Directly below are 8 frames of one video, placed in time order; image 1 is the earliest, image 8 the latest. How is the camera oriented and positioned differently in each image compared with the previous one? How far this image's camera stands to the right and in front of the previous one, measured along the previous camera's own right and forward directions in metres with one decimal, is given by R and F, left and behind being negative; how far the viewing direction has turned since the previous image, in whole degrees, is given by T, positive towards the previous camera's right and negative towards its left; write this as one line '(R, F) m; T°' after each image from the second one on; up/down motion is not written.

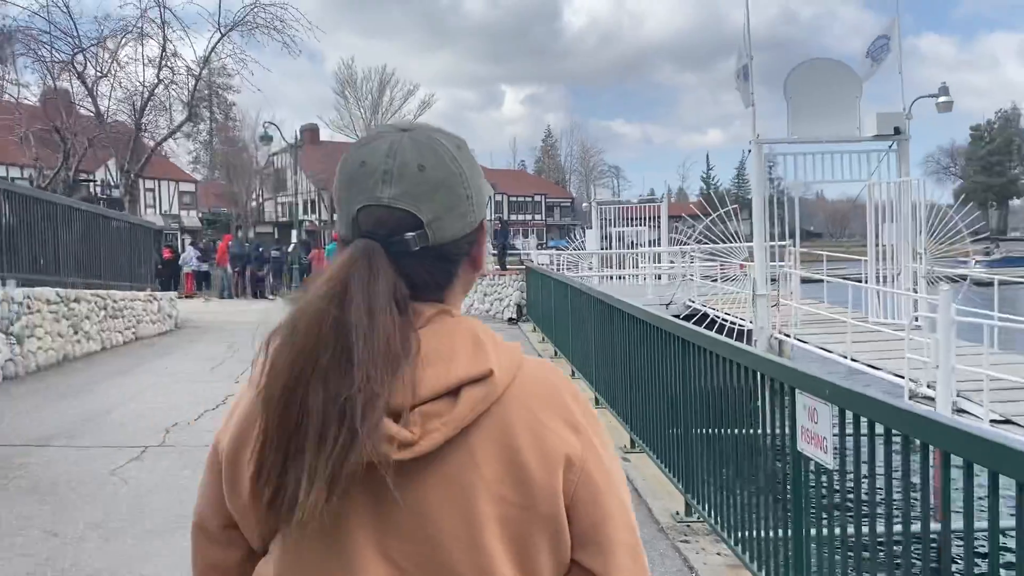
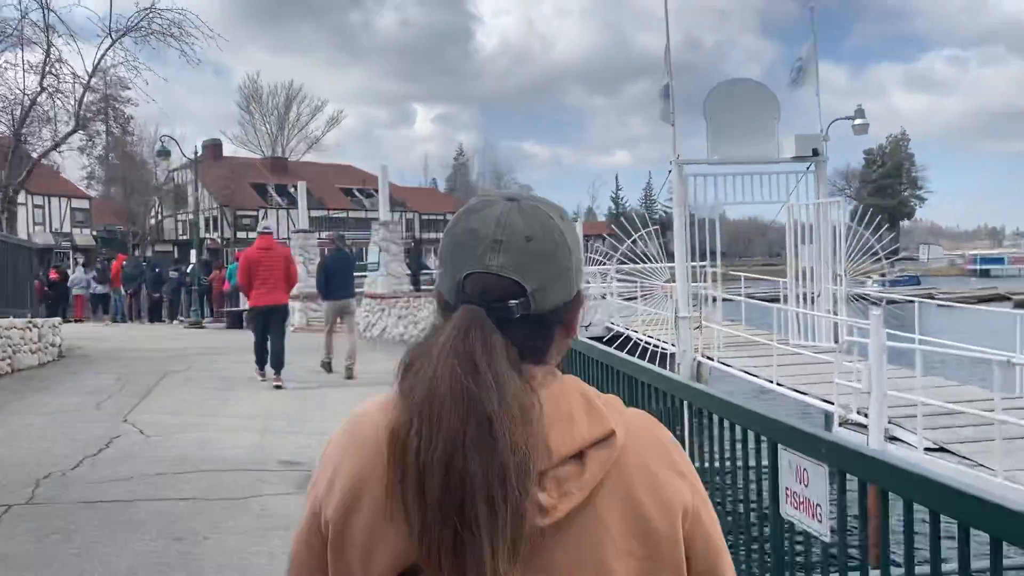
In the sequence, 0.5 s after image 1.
(-0.1, +0.5) m; +6°
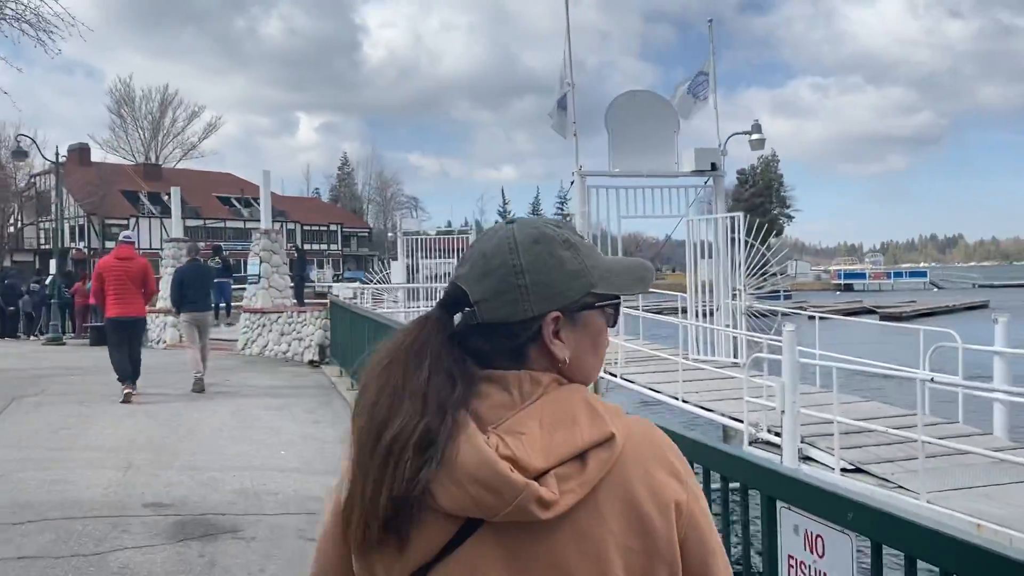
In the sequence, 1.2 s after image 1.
(-0.1, +0.6) m; +7°
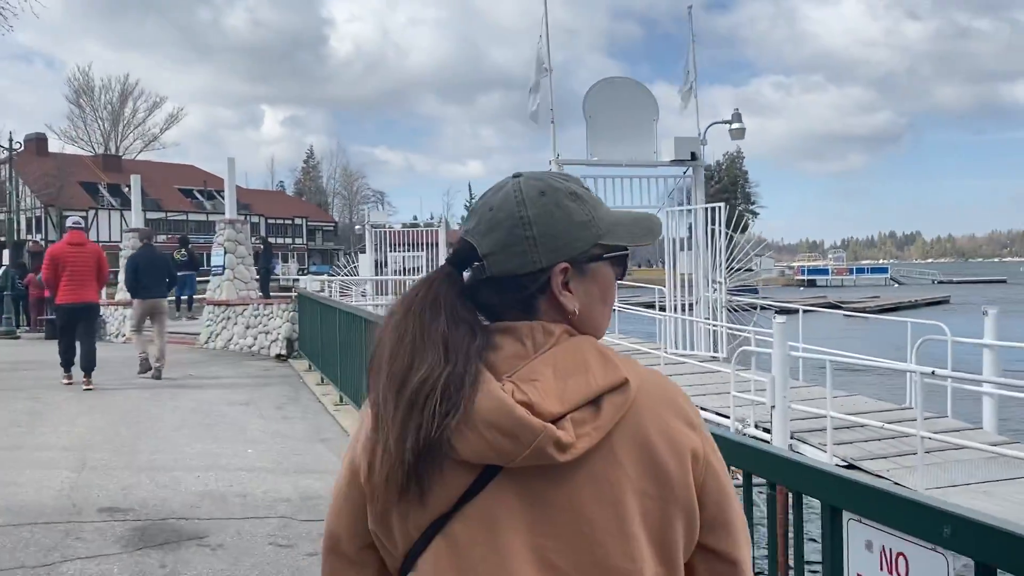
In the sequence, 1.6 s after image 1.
(-0.1, +0.3) m; +2°
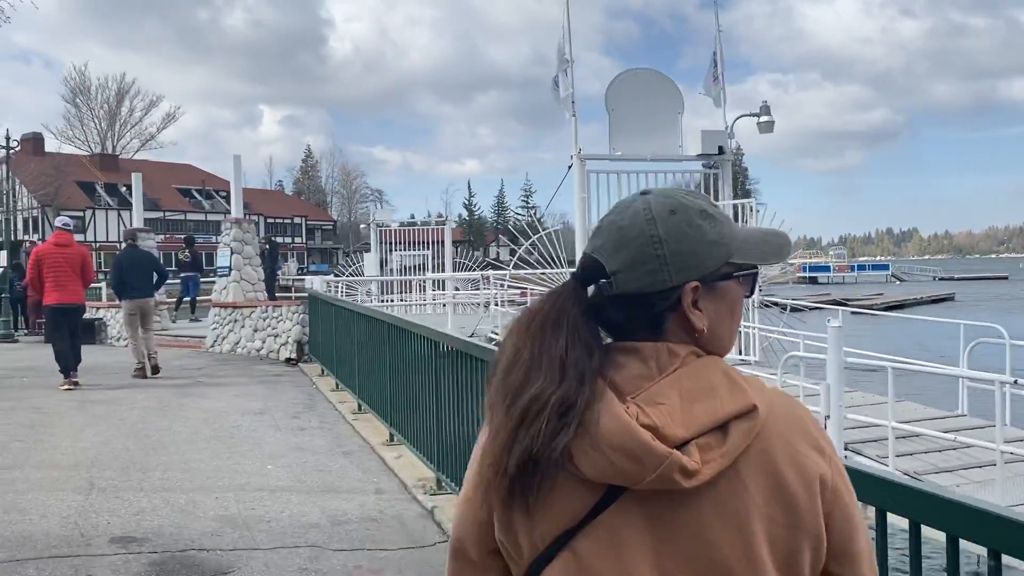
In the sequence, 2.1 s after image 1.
(-0.3, +0.5) m; 0°
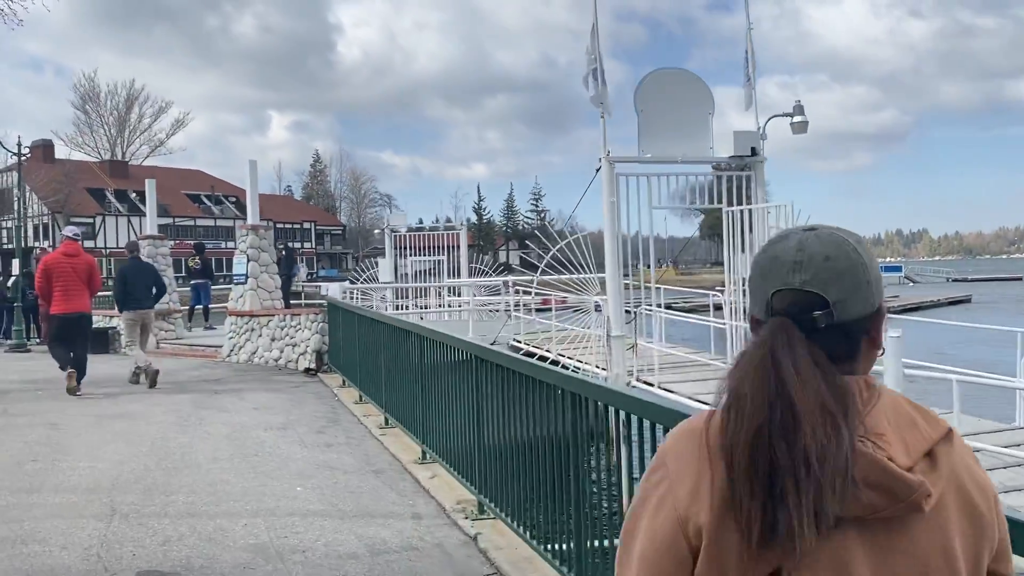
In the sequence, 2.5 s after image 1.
(-0.2, +0.3) m; -1°
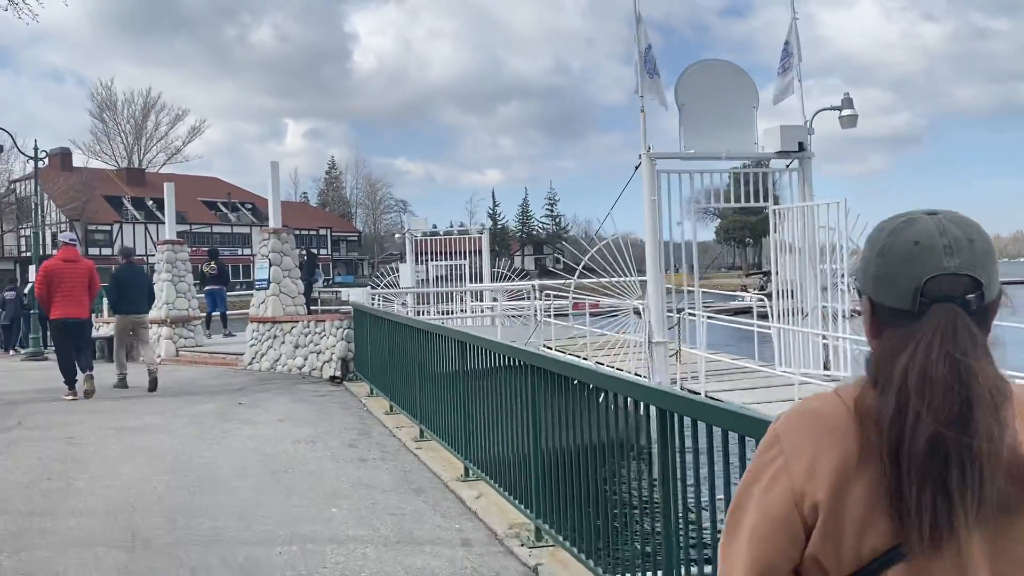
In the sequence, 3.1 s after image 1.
(-0.3, +0.5) m; -1°
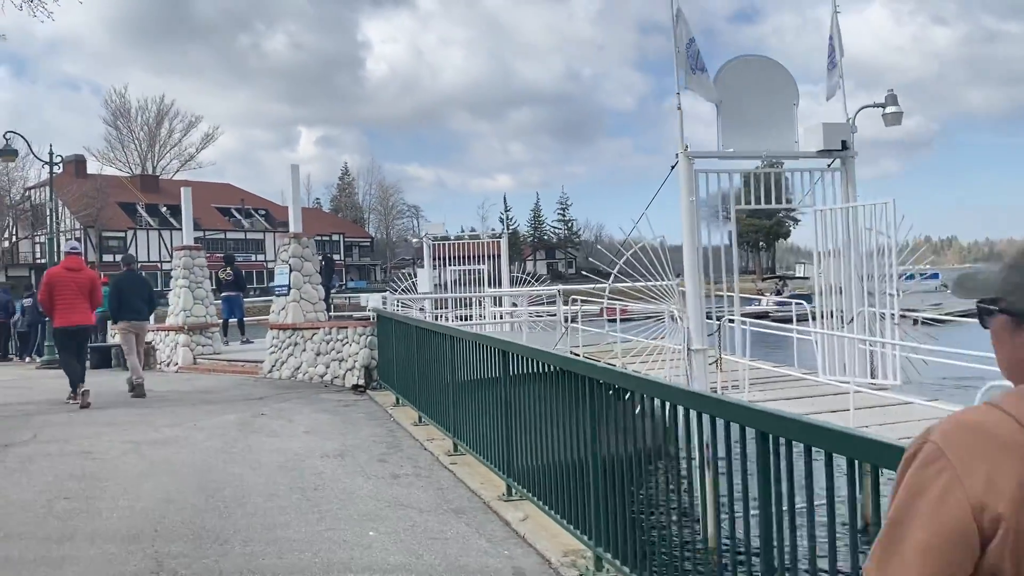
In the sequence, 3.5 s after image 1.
(-0.2, +0.4) m; -1°
